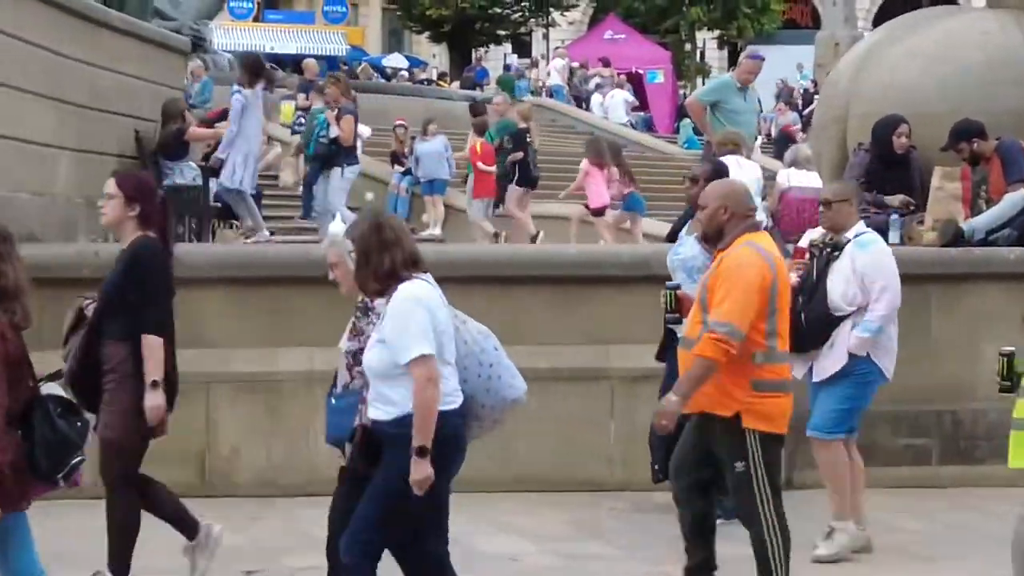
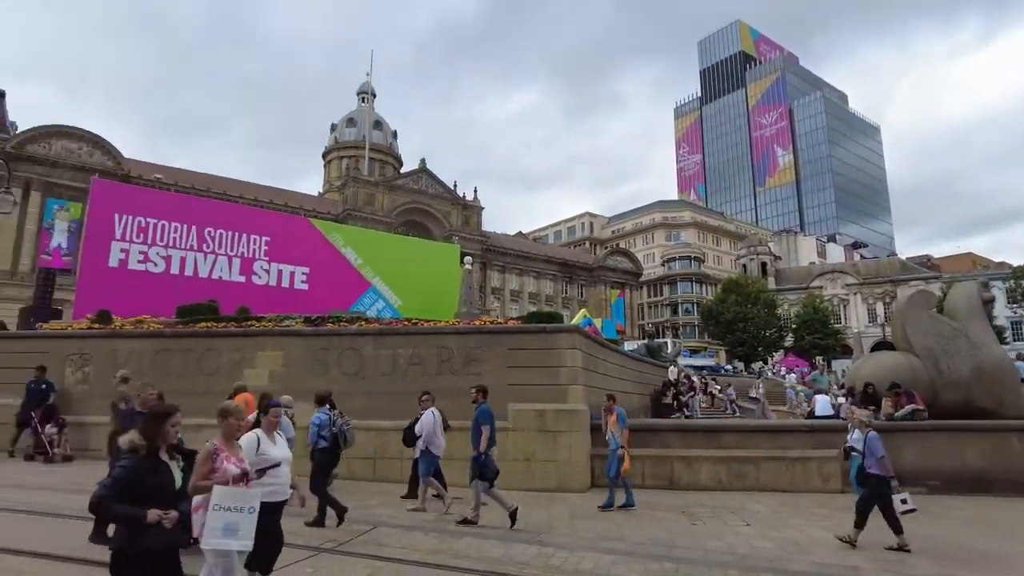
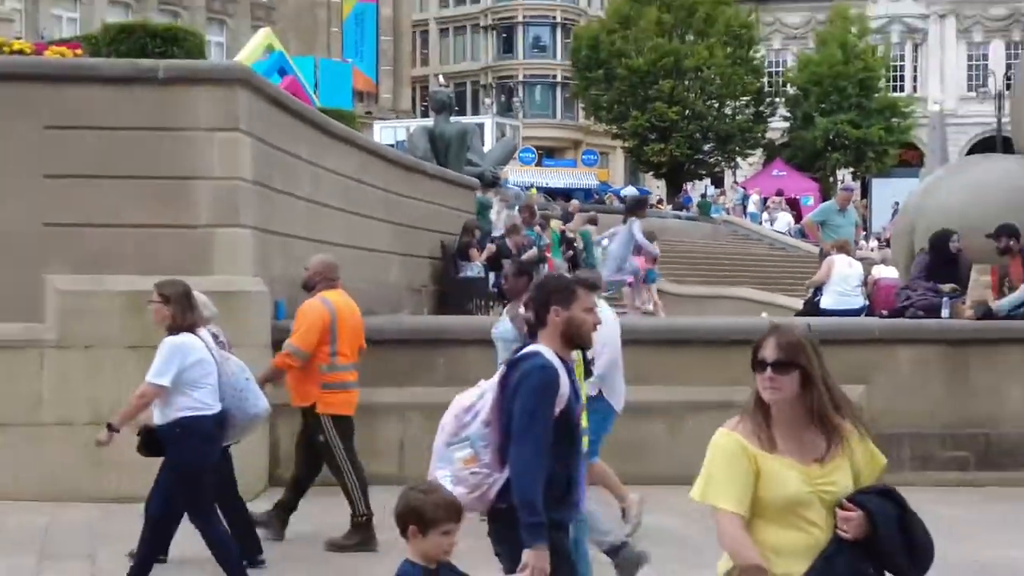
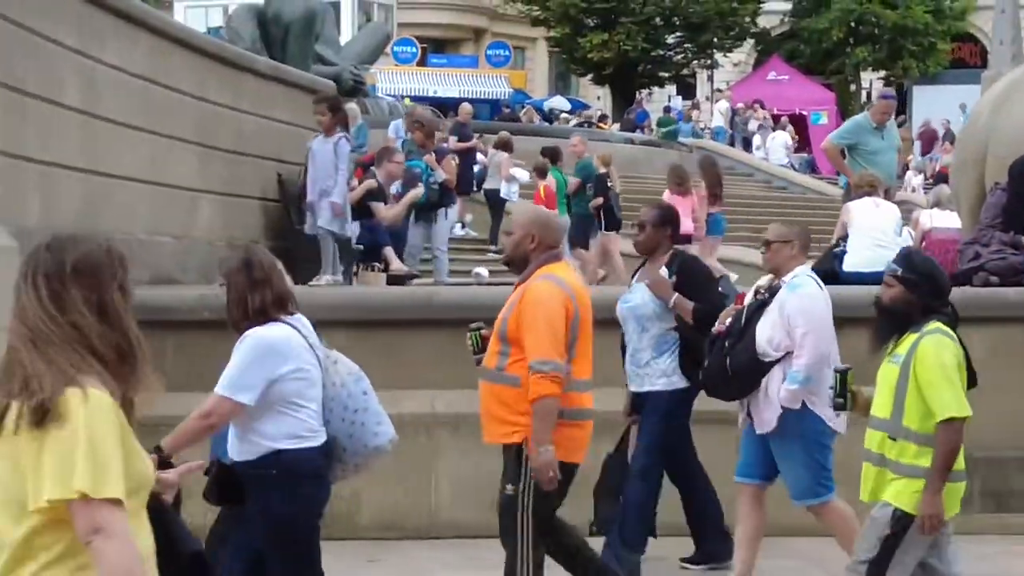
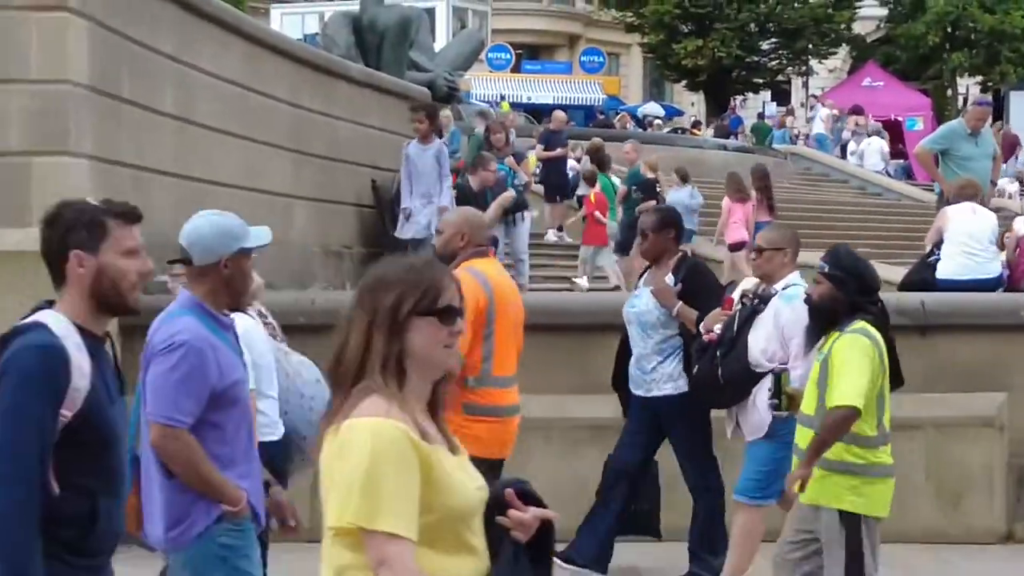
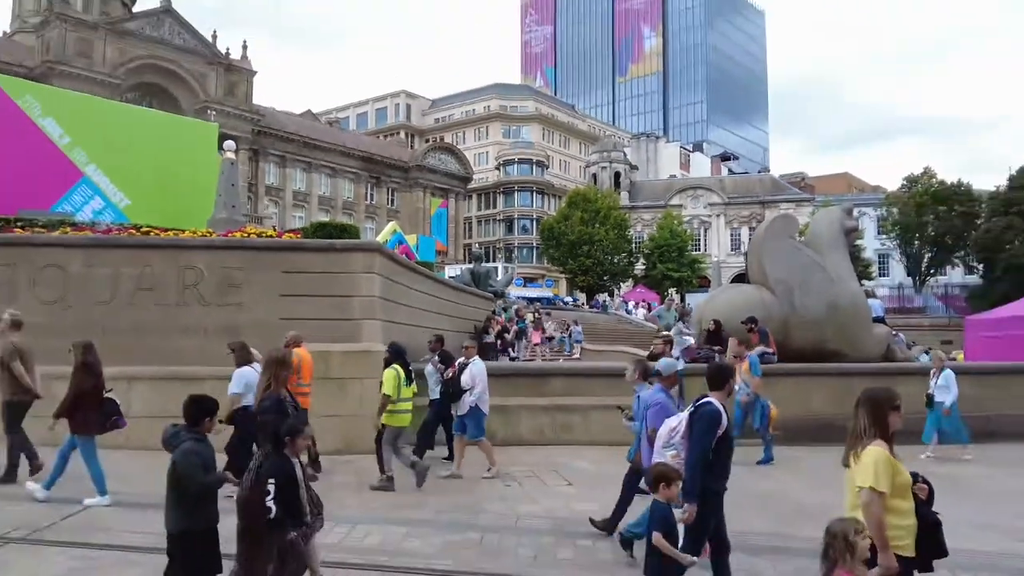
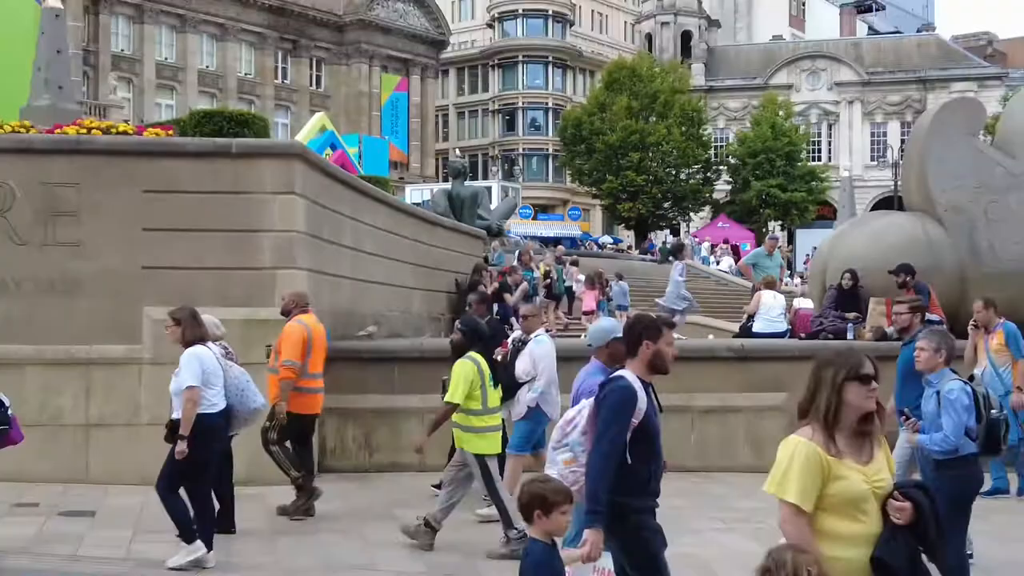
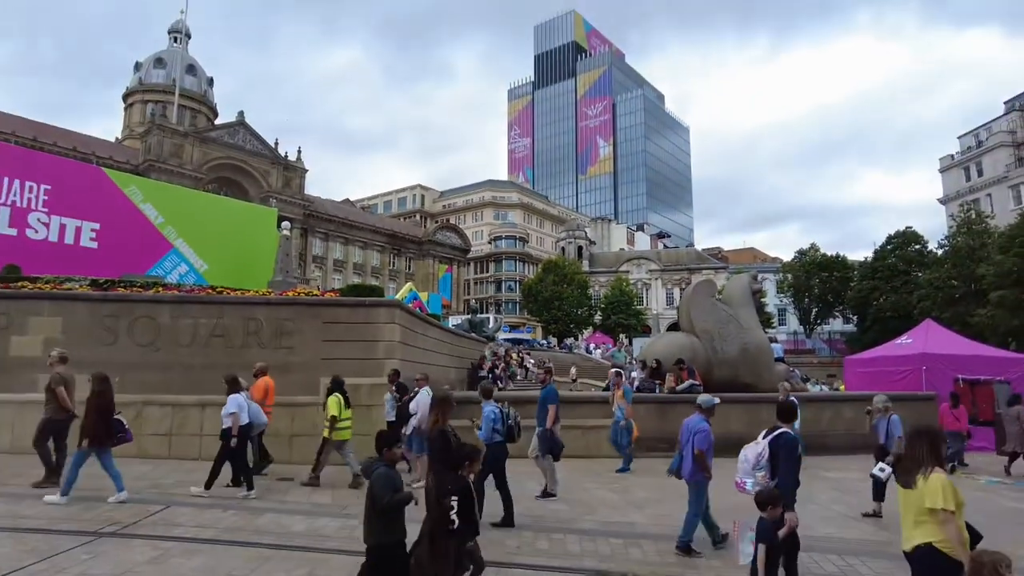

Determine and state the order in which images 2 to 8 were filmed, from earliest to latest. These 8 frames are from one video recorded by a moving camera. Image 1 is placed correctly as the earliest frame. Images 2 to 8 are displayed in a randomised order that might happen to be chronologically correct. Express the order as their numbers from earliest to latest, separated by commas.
4, 5, 3, 7, 6, 8, 2
